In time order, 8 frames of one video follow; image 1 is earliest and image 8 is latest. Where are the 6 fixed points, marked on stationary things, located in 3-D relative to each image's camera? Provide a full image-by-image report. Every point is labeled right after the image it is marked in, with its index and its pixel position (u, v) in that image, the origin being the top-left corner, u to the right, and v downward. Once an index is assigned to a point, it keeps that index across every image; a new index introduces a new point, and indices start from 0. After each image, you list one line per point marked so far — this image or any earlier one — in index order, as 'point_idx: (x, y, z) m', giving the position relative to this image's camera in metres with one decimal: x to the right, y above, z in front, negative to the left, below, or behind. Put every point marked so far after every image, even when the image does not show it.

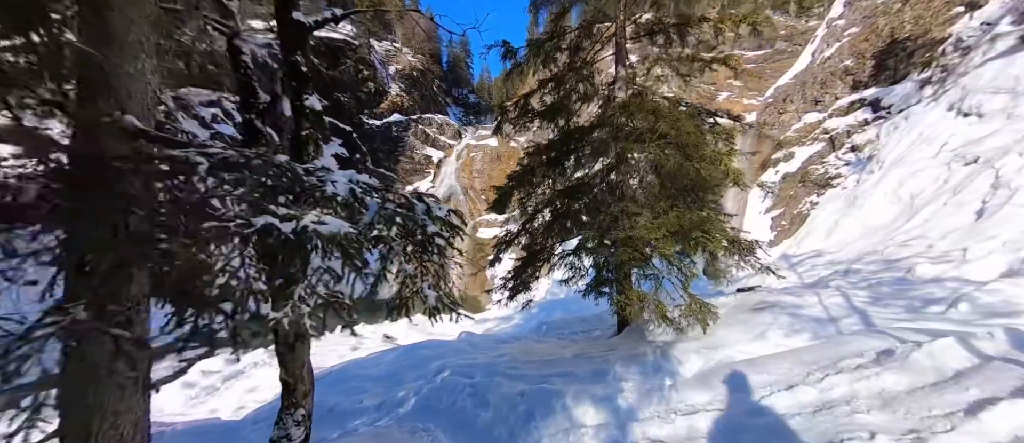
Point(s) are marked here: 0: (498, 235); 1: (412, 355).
0: (-0.3, -0.2, +6.1) m
1: (-1.6, -2.1, +5.6) m
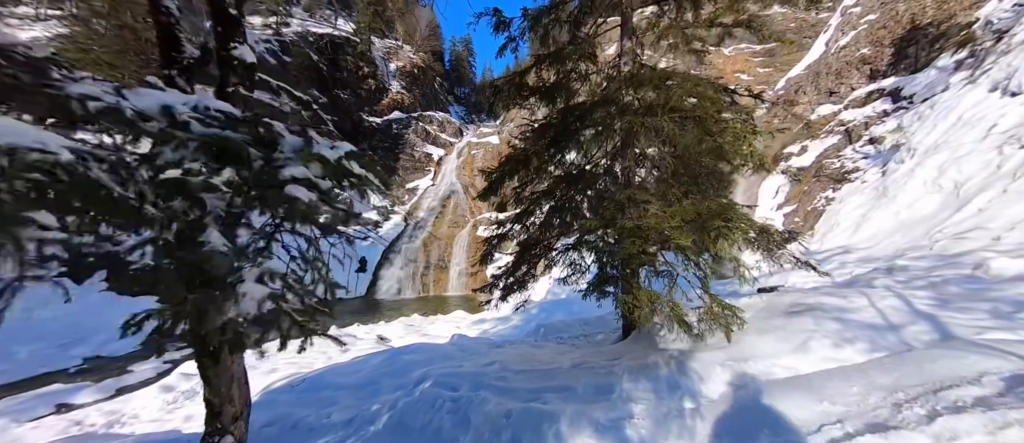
0: (-0.4, -0.1, +5.6) m
1: (-1.7, -2.0, +5.1) m
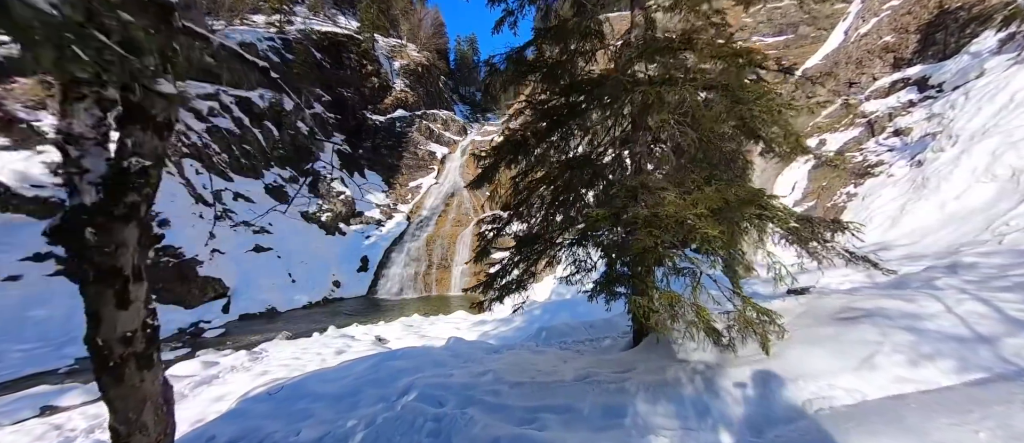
0: (-0.4, 0.0, +5.1) m
1: (-1.7, -1.9, +4.7) m
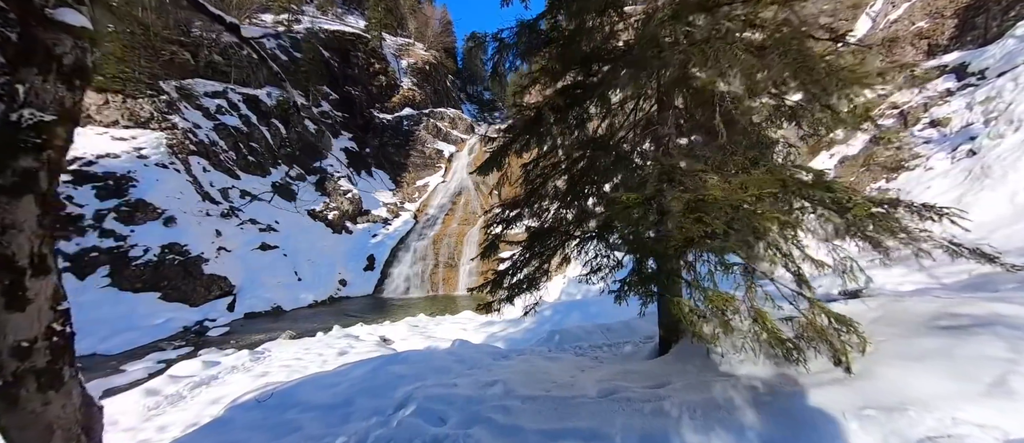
0: (-0.2, +0.1, +4.7) m
1: (-1.6, -1.8, +4.4) m
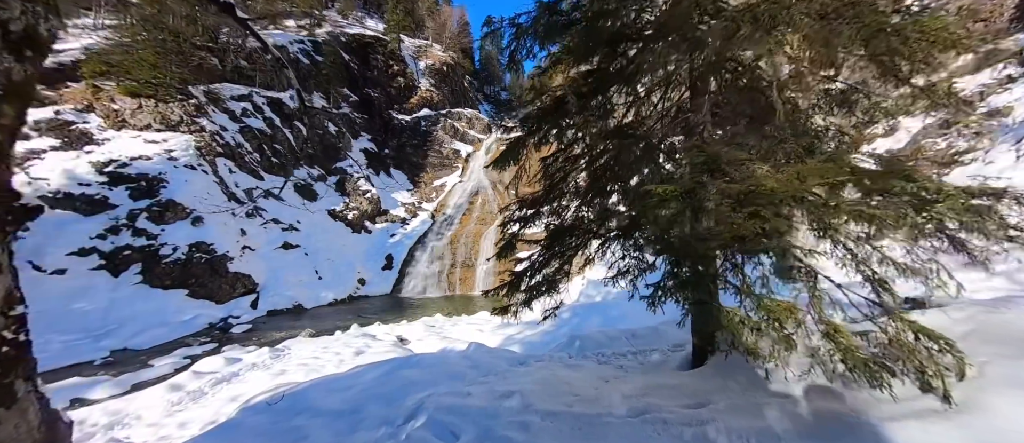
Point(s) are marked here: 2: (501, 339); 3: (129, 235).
0: (0.0, +0.1, +4.5) m
1: (-1.4, -1.8, +4.2) m
2: (-0.3, -2.8, +8.2) m
3: (-15.8, -0.6, +14.6) m
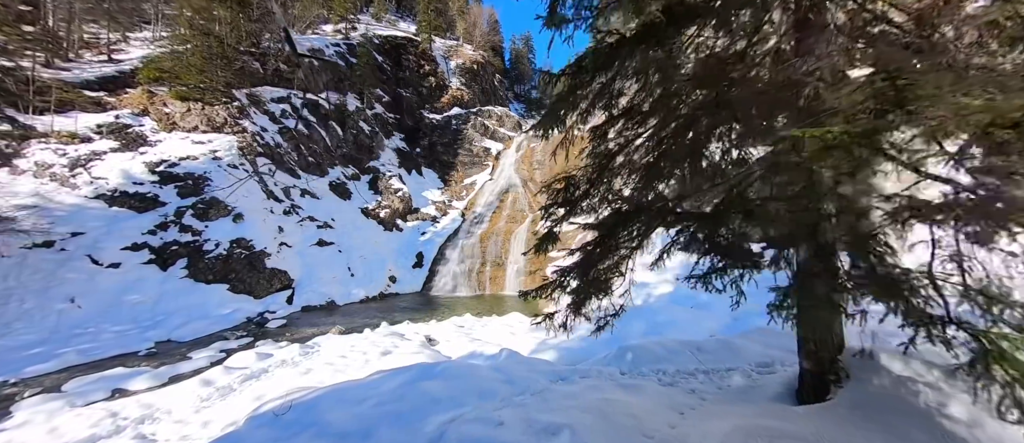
0: (+0.4, +0.2, +3.8) m
1: (-1.0, -1.7, +3.7) m
2: (+0.5, -2.6, +7.6) m
3: (-14.5, -0.4, +15.2) m
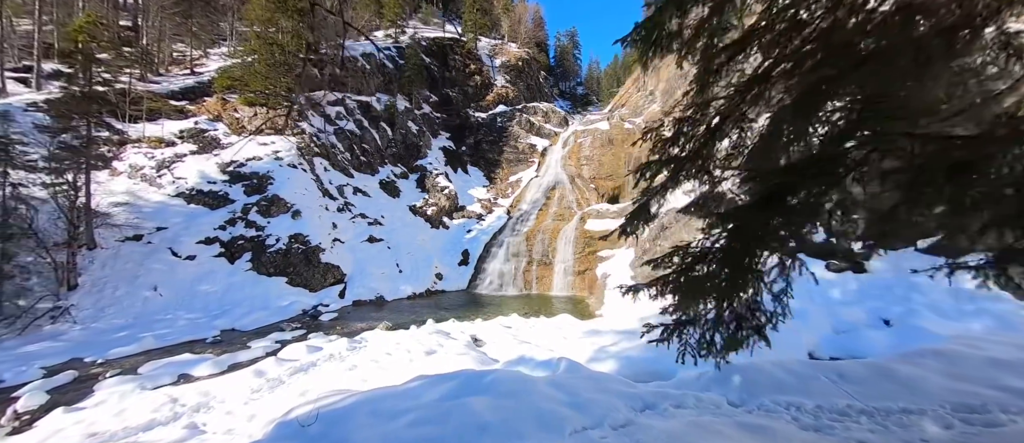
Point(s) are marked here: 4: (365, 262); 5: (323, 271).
0: (+1.0, +0.4, +3.1) m
1: (-0.4, -1.5, +3.0) m
2: (+1.5, -2.5, +6.7) m
3: (-12.4, -0.2, +16.2) m
4: (-7.7, -2.1, +18.5) m
5: (-9.0, -2.3, +16.8) m
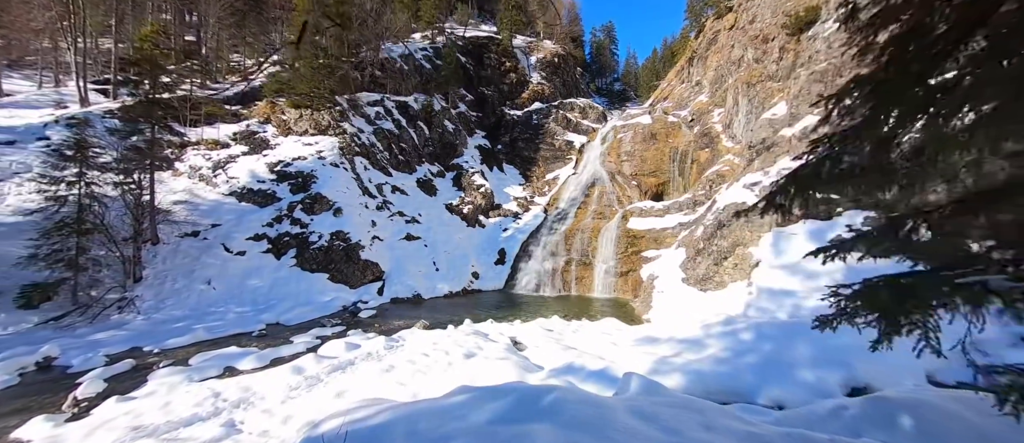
0: (+1.4, +0.5, +2.3) m
1: (0.0, -1.4, +2.5) m
2: (+2.3, -2.4, +6.0) m
3: (-10.6, -0.1, +16.7) m
4: (-5.8, -2.0, +18.5) m
5: (-7.2, -2.2, +16.9) m
